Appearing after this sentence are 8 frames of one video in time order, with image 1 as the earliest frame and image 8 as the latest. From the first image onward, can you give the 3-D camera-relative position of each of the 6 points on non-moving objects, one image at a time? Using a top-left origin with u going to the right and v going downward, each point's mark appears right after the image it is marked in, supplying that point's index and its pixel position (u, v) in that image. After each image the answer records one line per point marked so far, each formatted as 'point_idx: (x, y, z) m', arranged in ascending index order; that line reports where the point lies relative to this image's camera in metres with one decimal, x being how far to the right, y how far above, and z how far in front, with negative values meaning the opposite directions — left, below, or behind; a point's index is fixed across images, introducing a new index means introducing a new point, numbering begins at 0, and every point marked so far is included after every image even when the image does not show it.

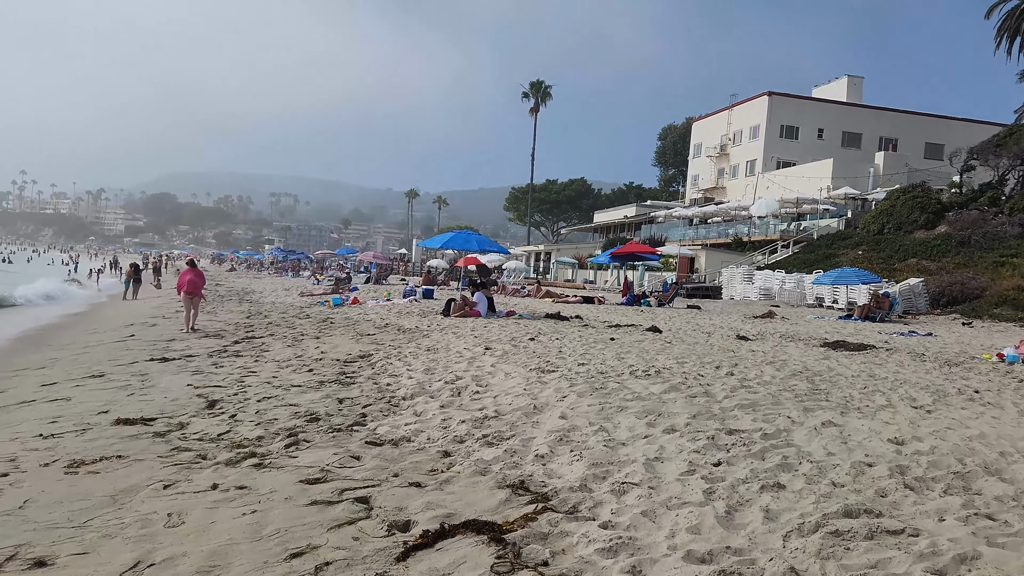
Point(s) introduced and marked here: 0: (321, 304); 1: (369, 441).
0: (-4.1, -0.4, +18.0) m
1: (-0.9, -1.0, +5.2) m
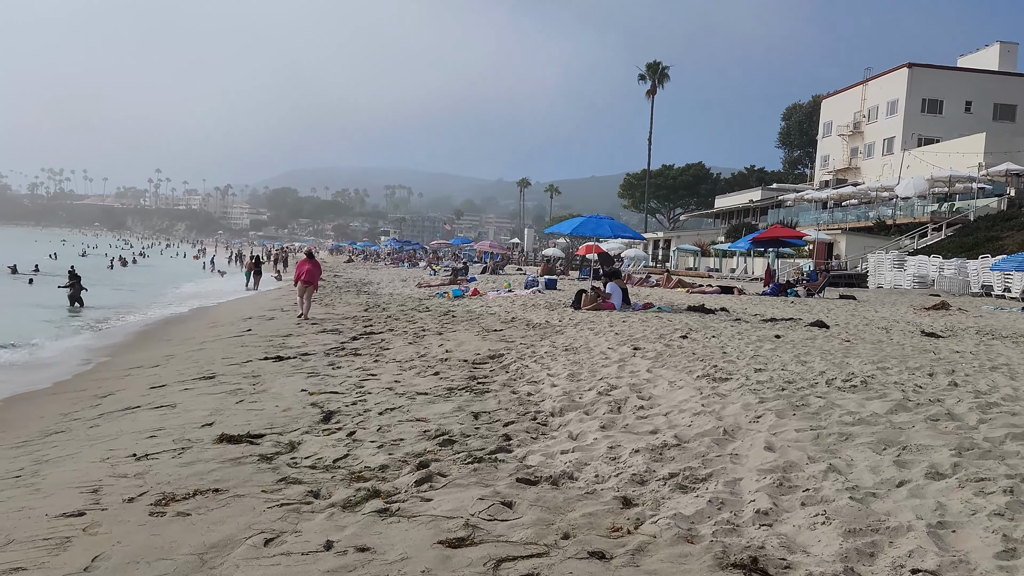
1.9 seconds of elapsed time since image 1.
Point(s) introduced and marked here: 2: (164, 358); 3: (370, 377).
0: (-1.5, -0.2, +17.2) m
1: (0.0, -0.9, +4.0) m
2: (-4.2, -0.8, +10.1) m
3: (-1.3, -0.8, +7.5) m
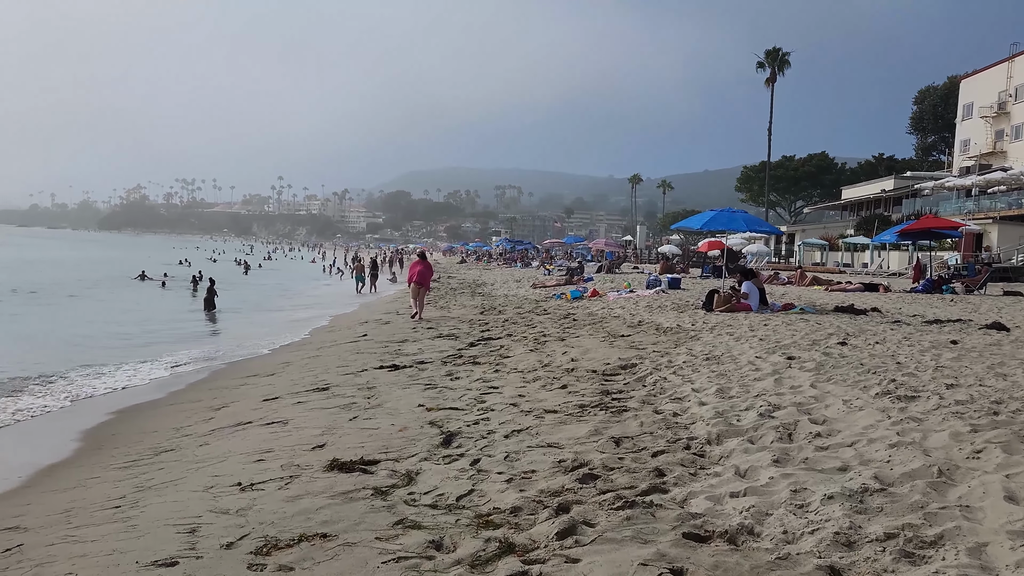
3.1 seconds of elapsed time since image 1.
0: (+0.9, -0.2, +16.5) m
1: (+0.7, -0.9, +3.2) m
2: (-2.7, -0.9, +9.9) m
3: (-0.2, -0.8, +6.9) m
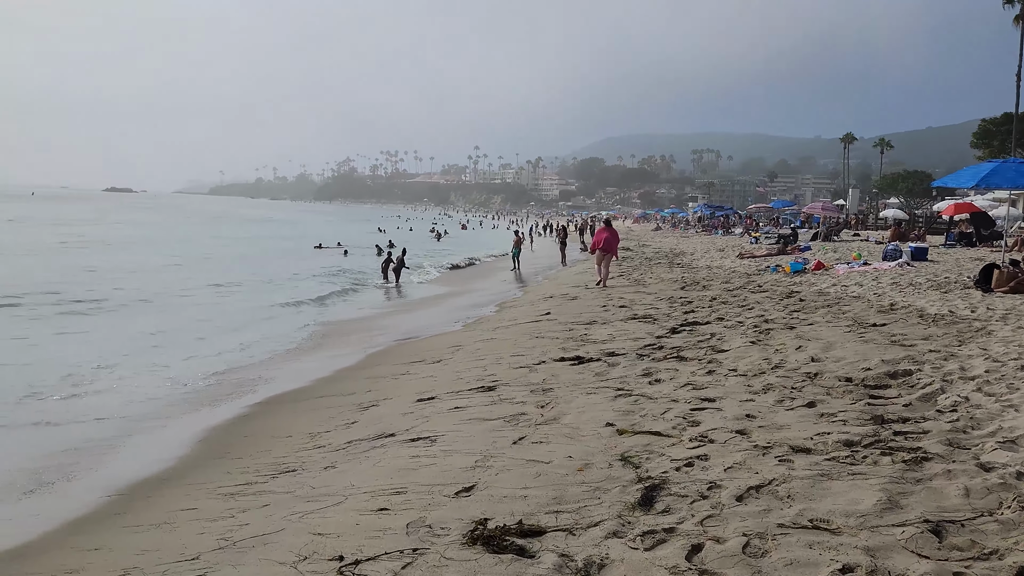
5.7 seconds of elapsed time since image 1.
0: (+4.4, +0.3, +14.1) m
1: (+1.2, -1.0, +1.3) m
2: (-0.7, -0.6, +8.6) m
3: (+1.2, -0.7, +5.0) m
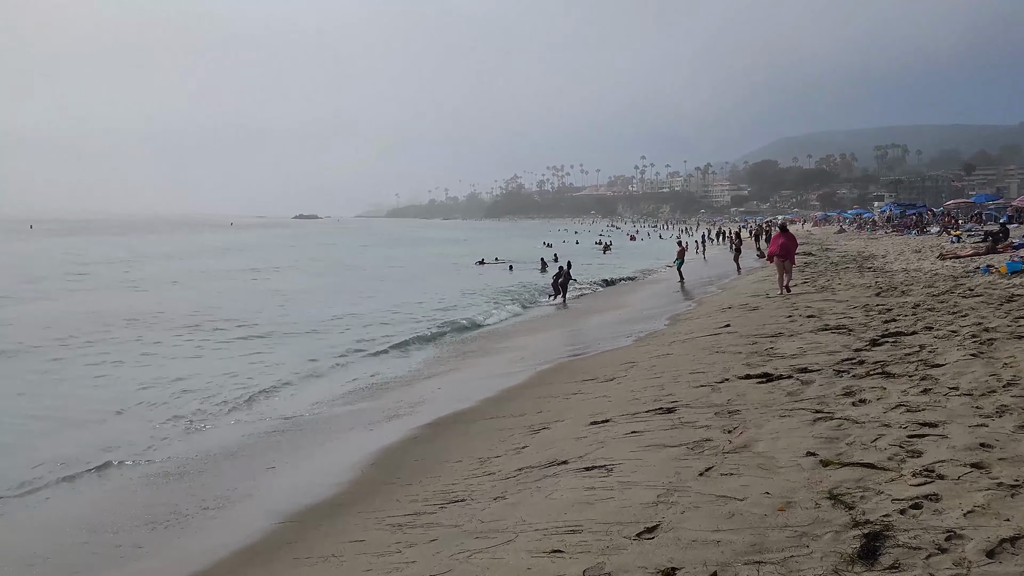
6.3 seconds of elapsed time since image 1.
0: (+7.1, +0.3, +12.6) m
1: (+1.4, -0.9, +0.7) m
2: (+1.1, -0.8, +8.1) m
3: (+2.1, -0.7, +4.3) m
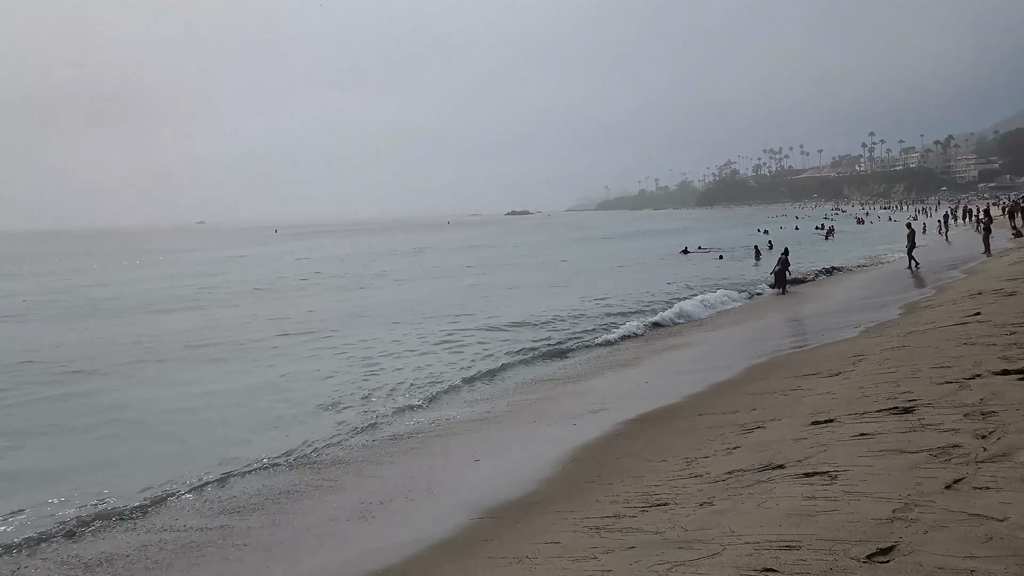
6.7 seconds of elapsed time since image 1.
0: (+9.9, +0.6, +10.2) m
1: (+1.4, -0.9, +0.1) m
2: (+3.0, -0.6, +7.4) m
3: (+3.1, -0.6, +3.4) m
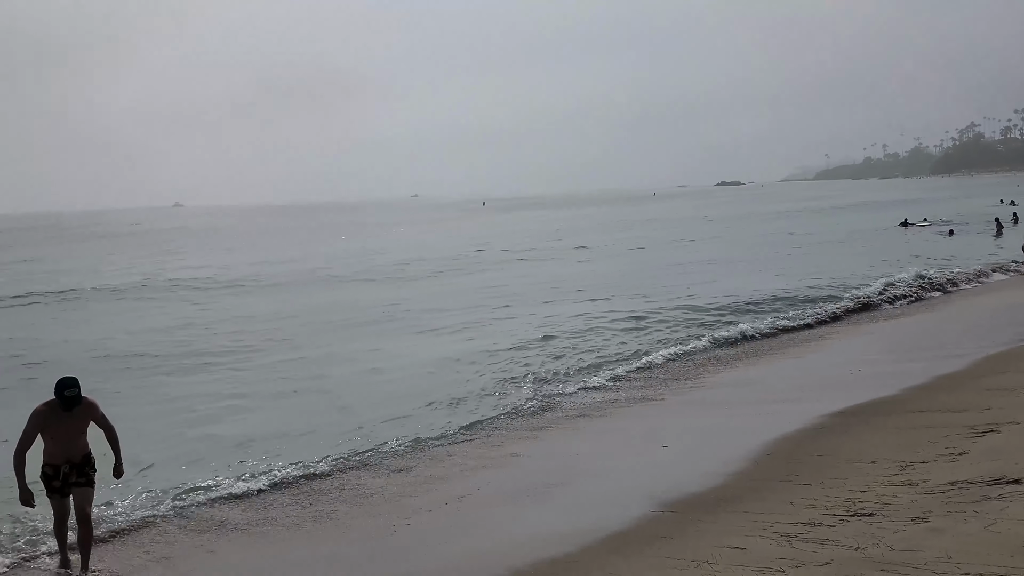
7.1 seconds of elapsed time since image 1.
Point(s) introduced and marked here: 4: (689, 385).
0: (+11.9, +0.6, +7.3) m
1: (+1.2, -1.0, -0.5) m
2: (+4.5, -0.5, +6.3) m
3: (+3.6, -0.6, +2.4) m
4: (+1.7, -0.9, +7.5) m
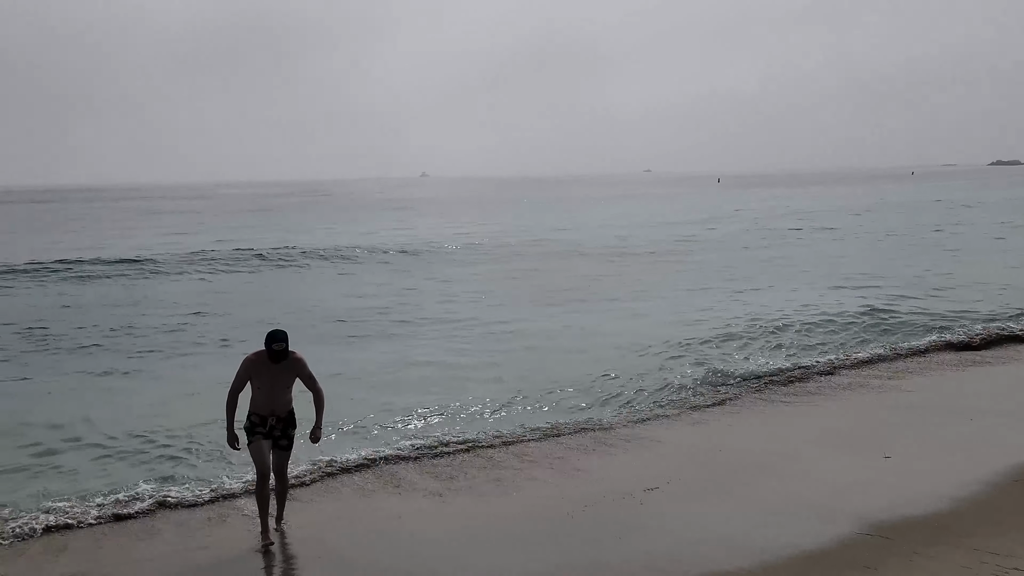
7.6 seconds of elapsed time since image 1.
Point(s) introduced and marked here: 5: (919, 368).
0: (+13.2, +0.1, +3.5) m
1: (+0.8, -1.0, -1.0) m
2: (+5.7, -0.6, +4.6) m
3: (+3.9, -0.8, +1.1) m
4: (+3.3, -0.8, +6.6) m
5: (+3.7, -0.7, +7.4) m
